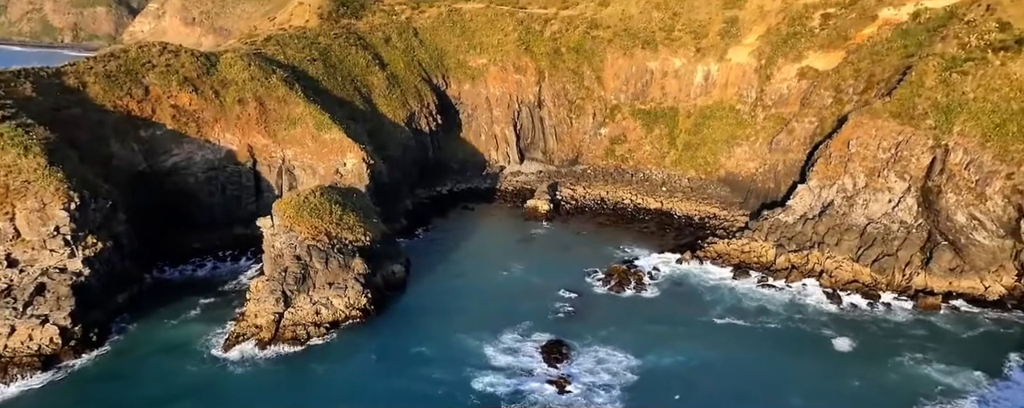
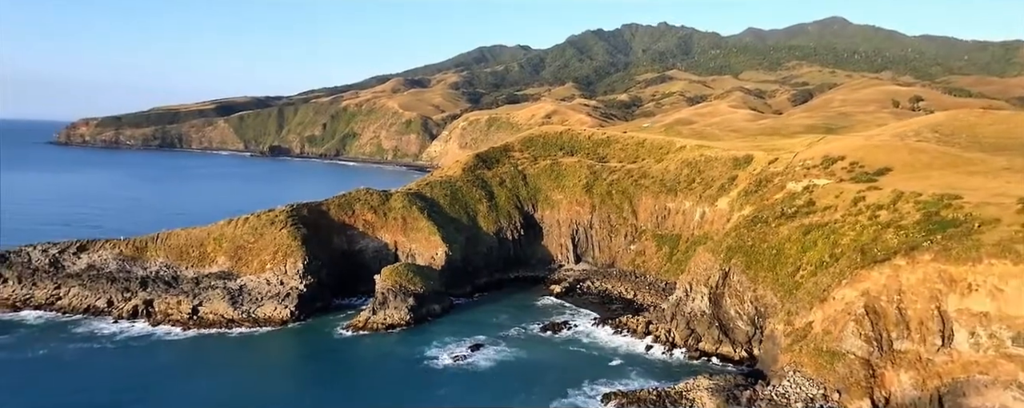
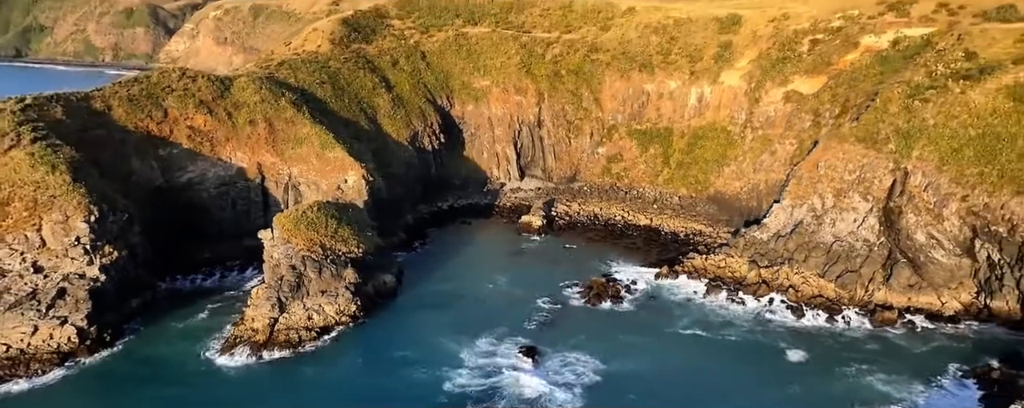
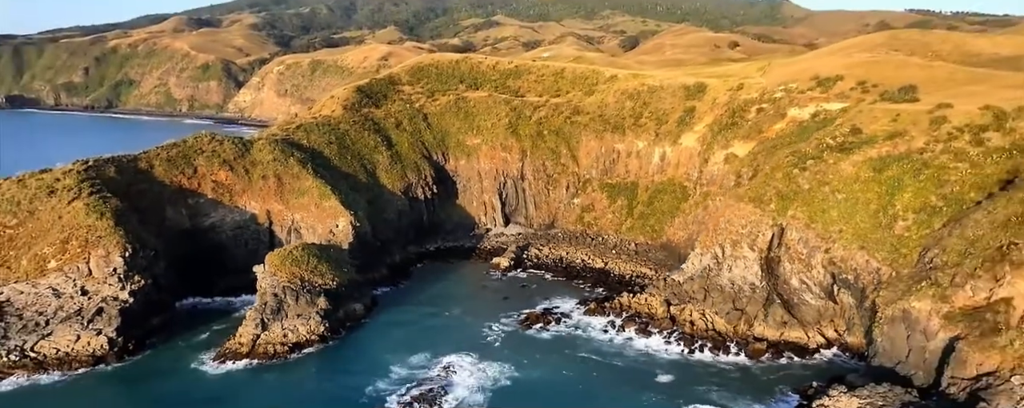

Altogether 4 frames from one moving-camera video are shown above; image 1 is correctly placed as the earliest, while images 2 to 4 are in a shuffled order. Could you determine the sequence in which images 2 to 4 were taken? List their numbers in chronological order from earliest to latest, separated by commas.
3, 4, 2
